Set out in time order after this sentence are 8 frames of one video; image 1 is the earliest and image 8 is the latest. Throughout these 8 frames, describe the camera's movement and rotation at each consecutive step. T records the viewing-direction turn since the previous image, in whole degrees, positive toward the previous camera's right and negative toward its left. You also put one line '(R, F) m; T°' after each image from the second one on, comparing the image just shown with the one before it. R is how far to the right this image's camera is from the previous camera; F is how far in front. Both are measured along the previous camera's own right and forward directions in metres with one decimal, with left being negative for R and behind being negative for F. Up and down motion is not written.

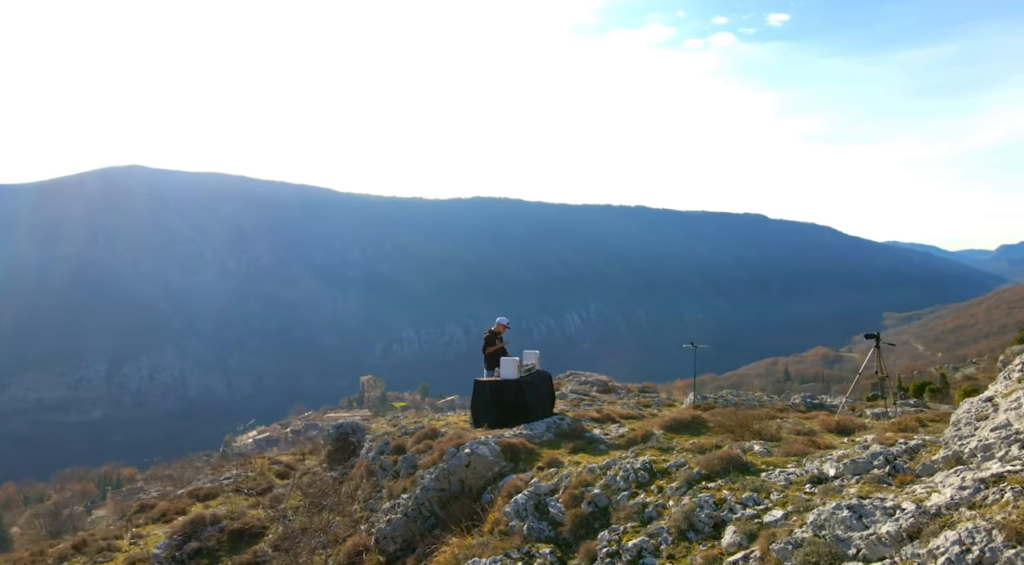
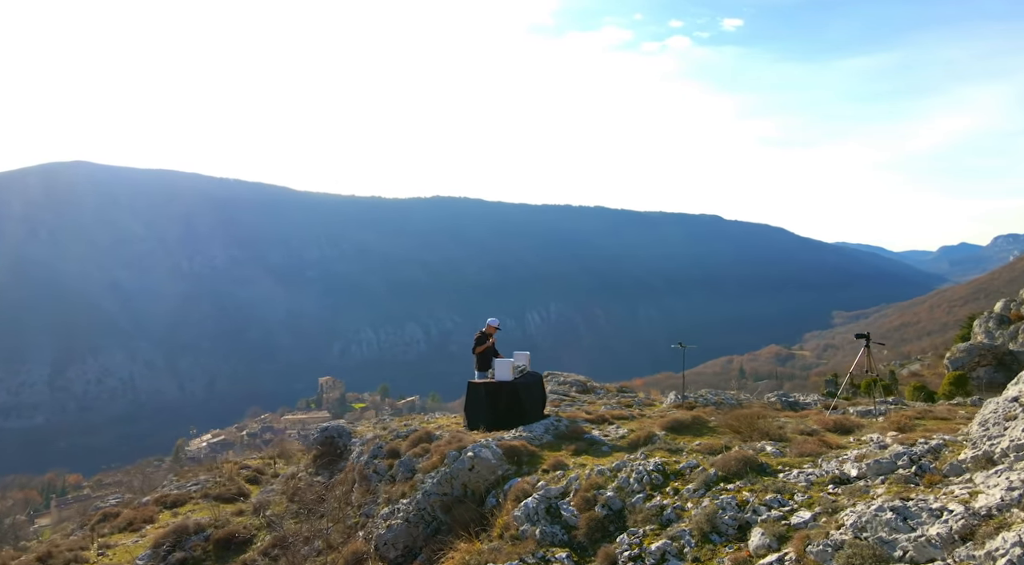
(-0.7, +0.1) m; +3°
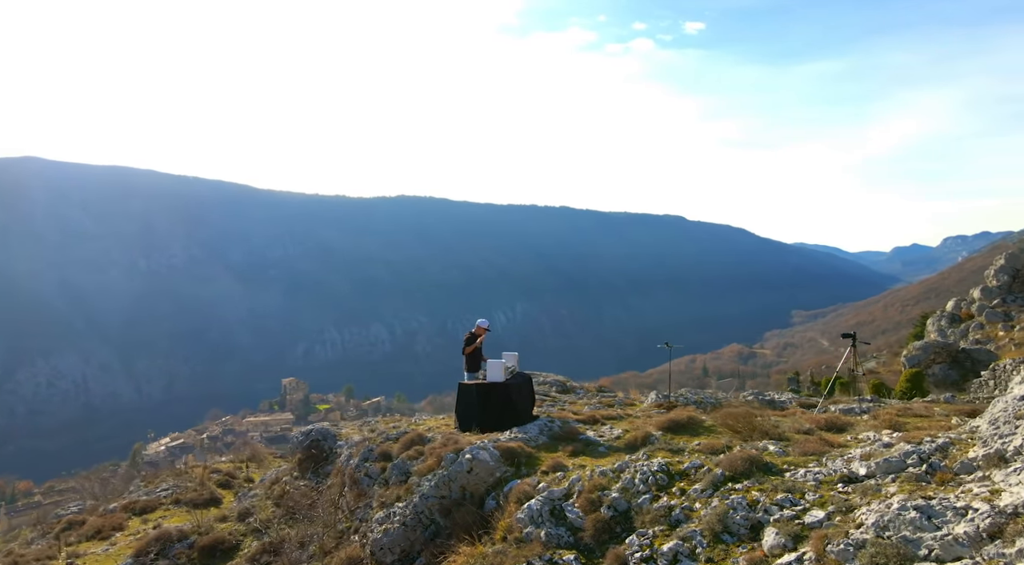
(-0.5, +0.1) m; +3°
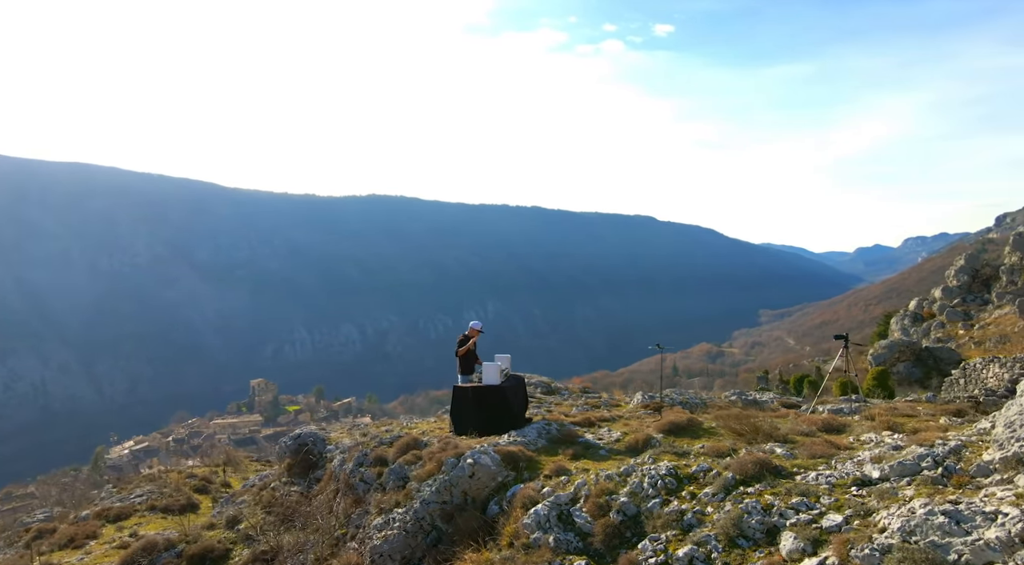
(-0.5, +0.1) m; +2°
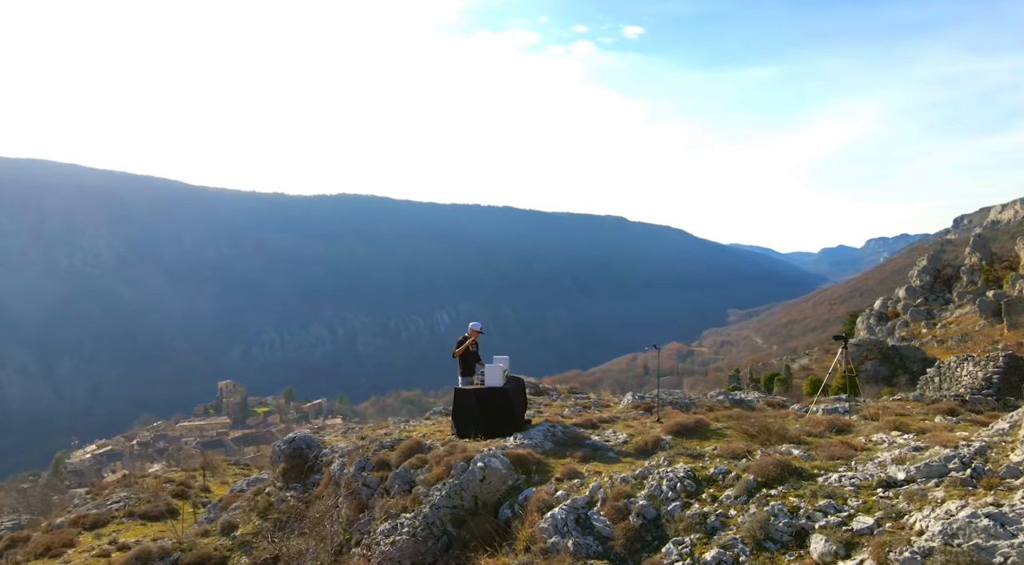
(-0.6, +0.1) m; +3°
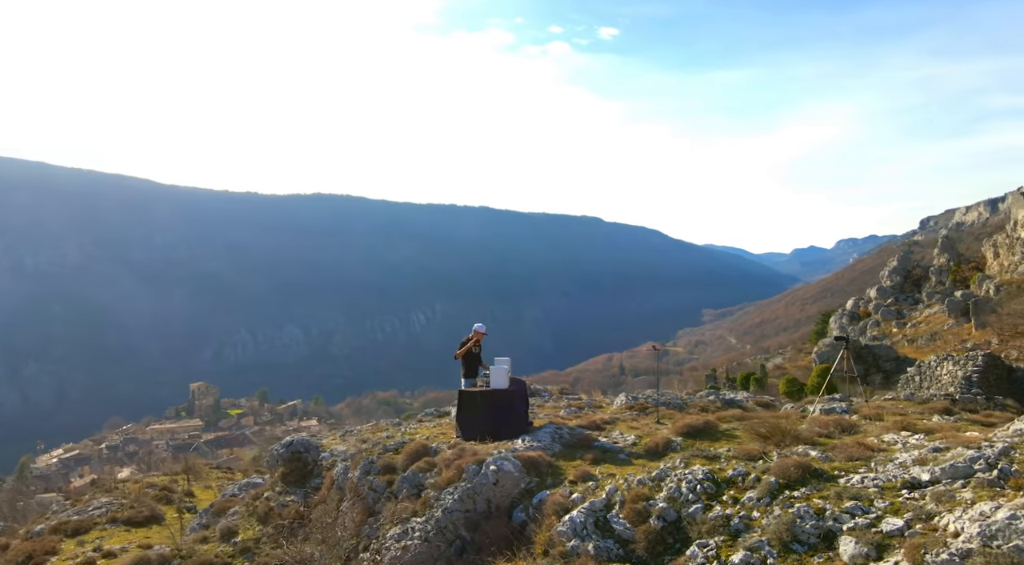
(-0.5, +0.1) m; +2°
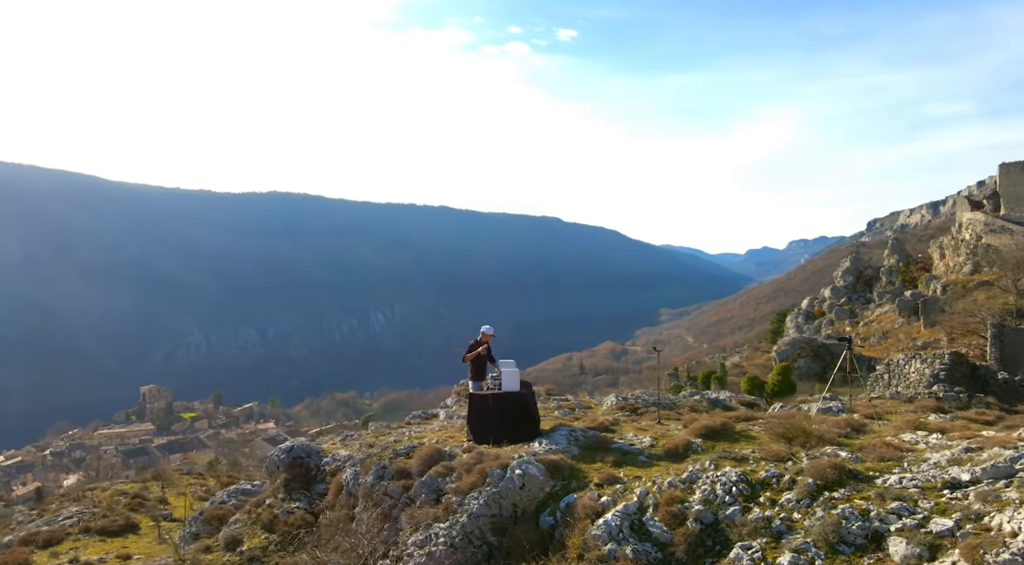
(-1.0, +0.2) m; +4°
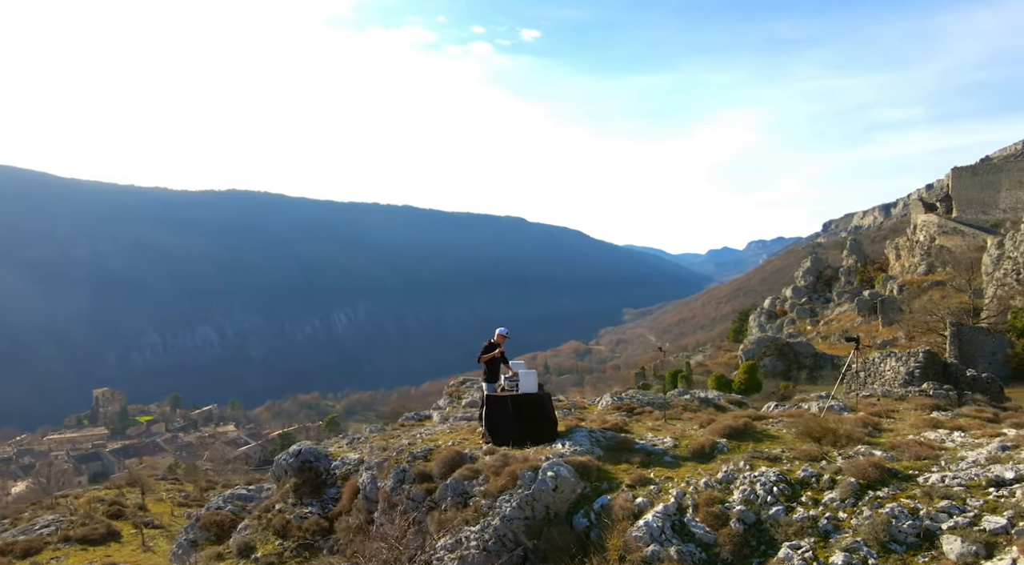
(-1.0, +0.2) m; +3°
